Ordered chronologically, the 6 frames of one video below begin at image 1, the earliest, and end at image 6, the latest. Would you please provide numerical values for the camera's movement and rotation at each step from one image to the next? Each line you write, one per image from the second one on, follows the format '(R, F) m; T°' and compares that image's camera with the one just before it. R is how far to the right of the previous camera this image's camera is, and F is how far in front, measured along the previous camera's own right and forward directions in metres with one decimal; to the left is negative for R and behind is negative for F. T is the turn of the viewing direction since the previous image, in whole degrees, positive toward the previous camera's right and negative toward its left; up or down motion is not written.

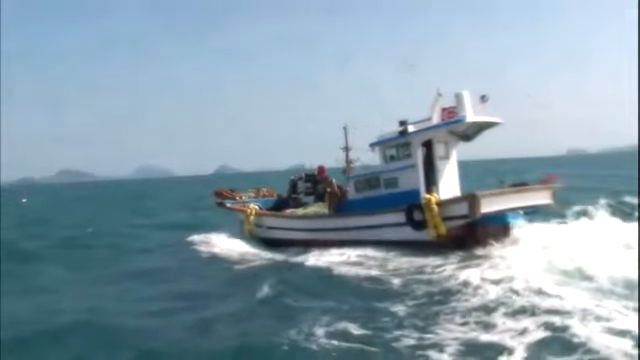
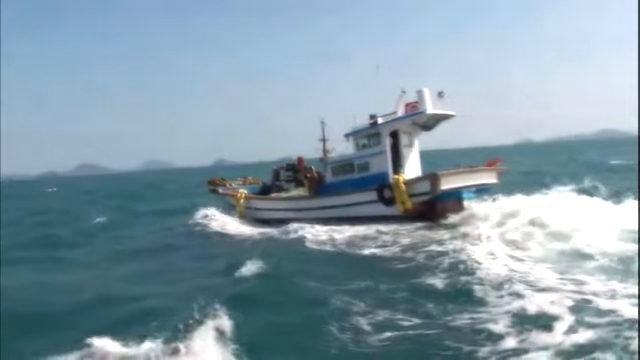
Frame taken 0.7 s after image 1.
(-4.3, -1.2) m; +16°
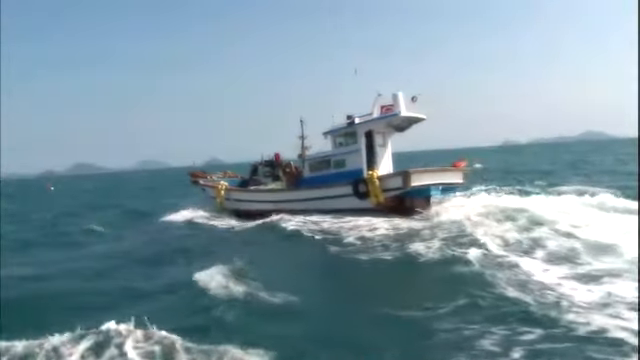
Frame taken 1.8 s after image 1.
(-0.9, -0.9) m; +5°
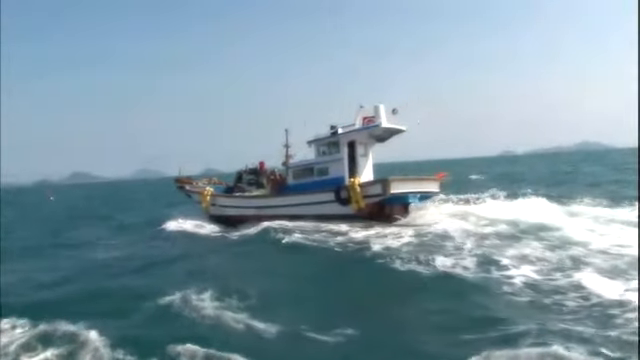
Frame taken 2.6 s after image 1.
(+0.6, -0.8) m; 0°
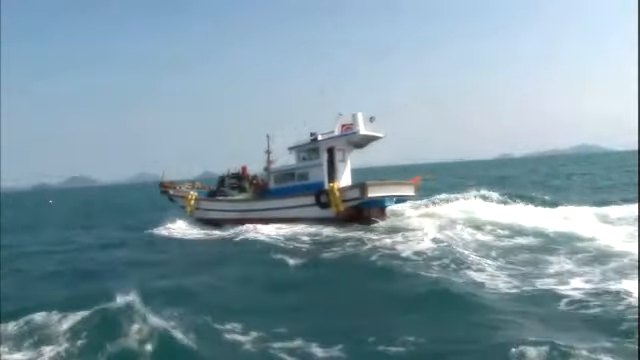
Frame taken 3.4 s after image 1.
(+0.8, -0.8) m; 0°
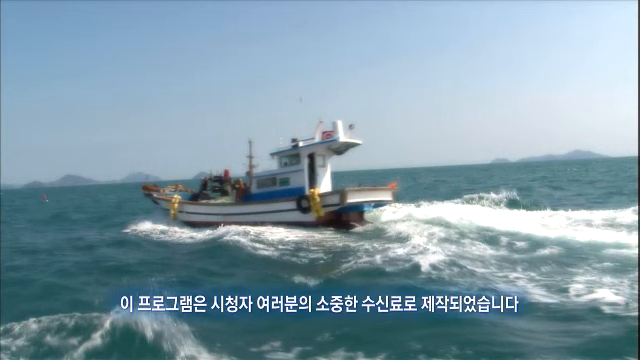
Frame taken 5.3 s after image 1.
(+0.3, -0.6) m; +1°
